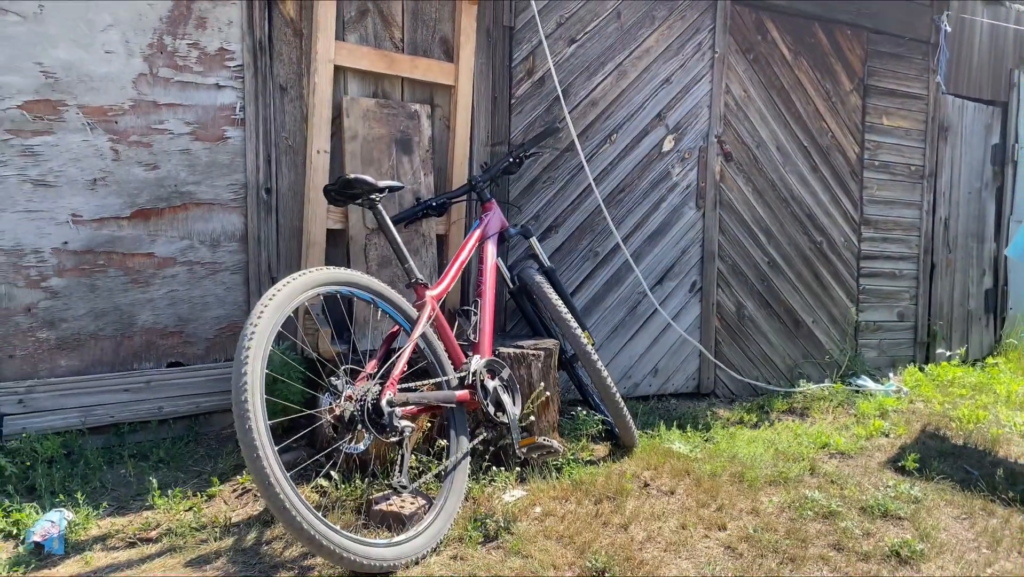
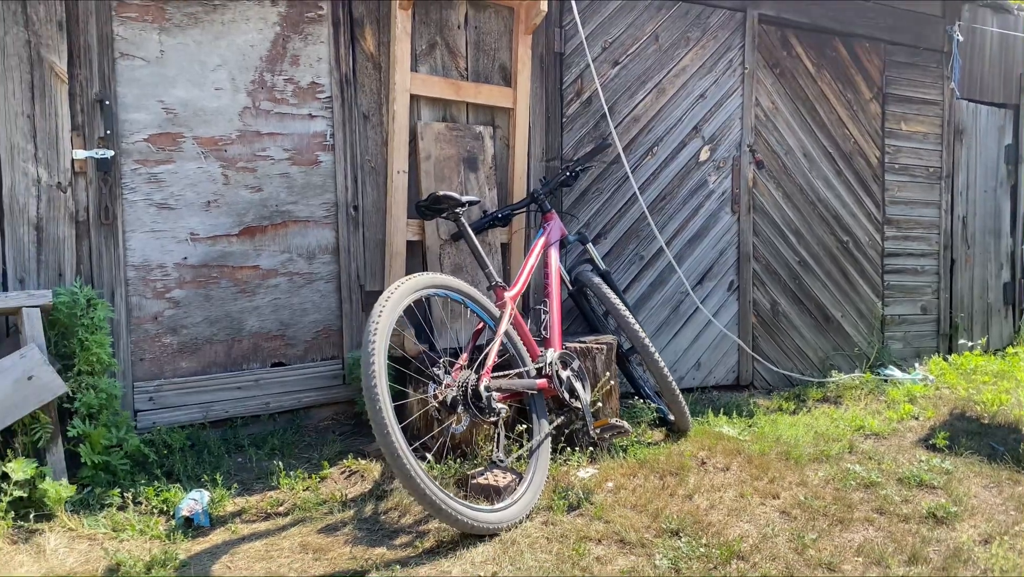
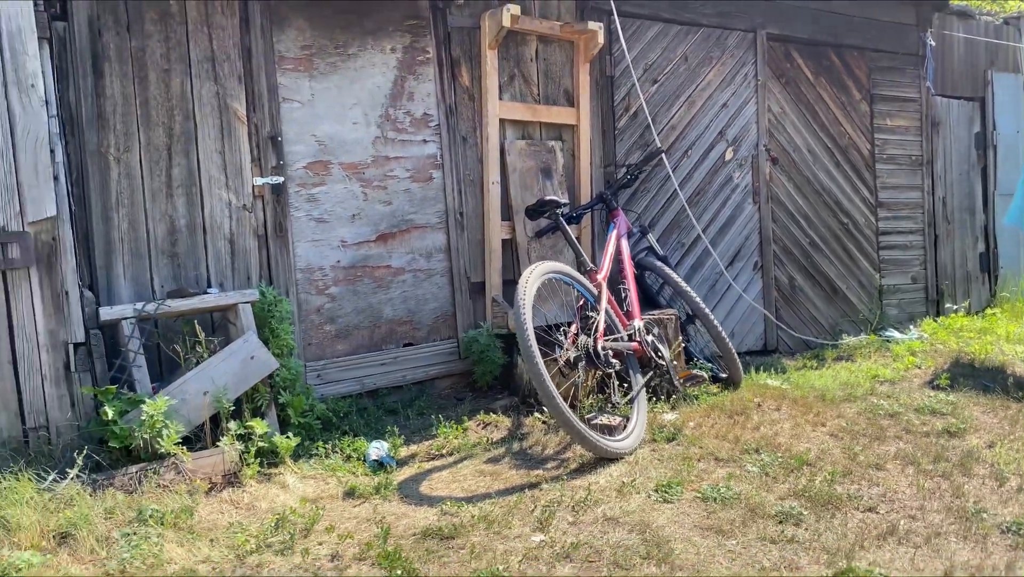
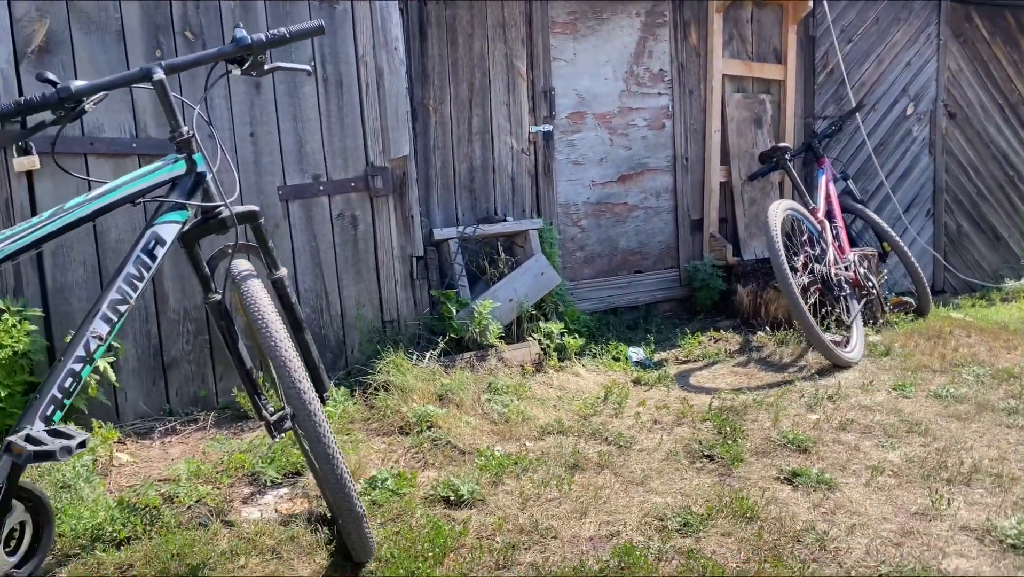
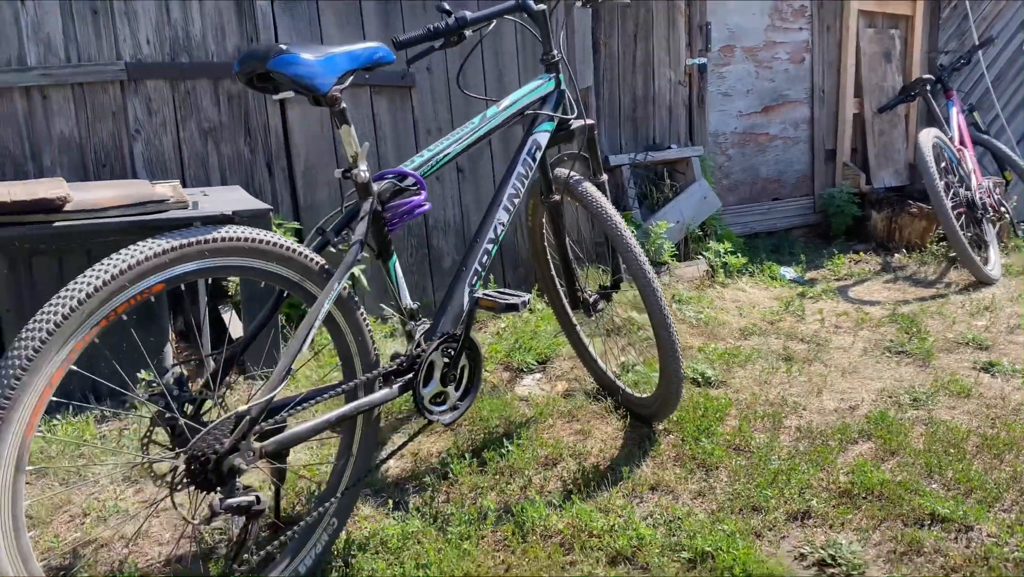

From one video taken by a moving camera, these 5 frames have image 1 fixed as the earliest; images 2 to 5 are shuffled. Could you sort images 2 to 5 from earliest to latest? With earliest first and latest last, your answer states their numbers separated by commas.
2, 3, 4, 5
